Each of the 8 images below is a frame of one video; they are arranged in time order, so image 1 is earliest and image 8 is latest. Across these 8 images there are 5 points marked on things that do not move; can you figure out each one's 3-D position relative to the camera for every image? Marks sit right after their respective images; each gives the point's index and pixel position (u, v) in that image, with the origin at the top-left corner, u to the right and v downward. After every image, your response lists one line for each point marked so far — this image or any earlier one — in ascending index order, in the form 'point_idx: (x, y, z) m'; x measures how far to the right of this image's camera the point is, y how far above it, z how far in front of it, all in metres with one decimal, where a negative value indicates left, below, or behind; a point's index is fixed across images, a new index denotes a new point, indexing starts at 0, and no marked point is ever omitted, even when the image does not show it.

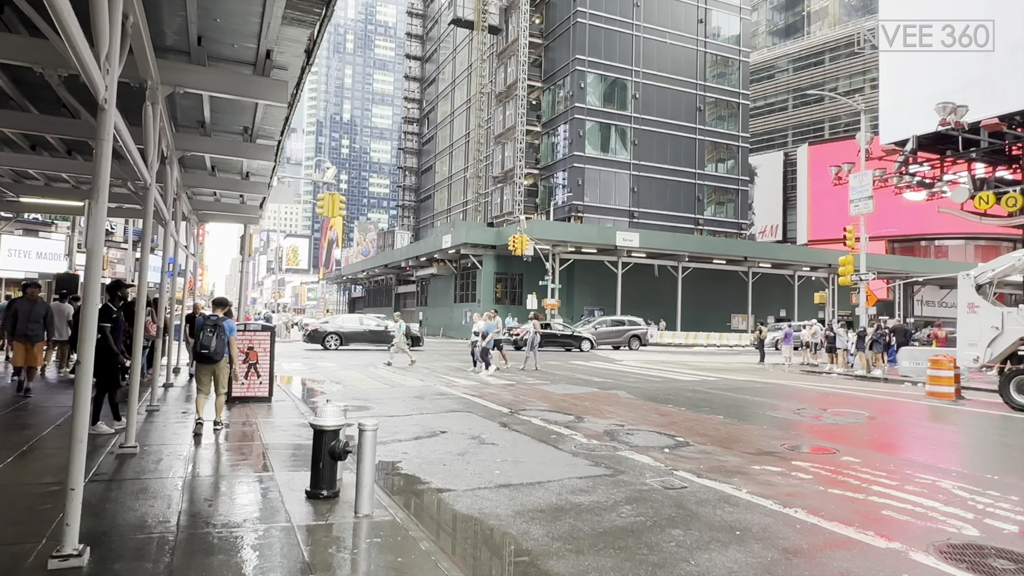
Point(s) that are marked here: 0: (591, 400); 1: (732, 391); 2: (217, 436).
0: (+1.7, -2.5, +14.3) m
1: (+6.3, -3.0, +18.4) m
2: (-4.2, -2.1, +9.1) m
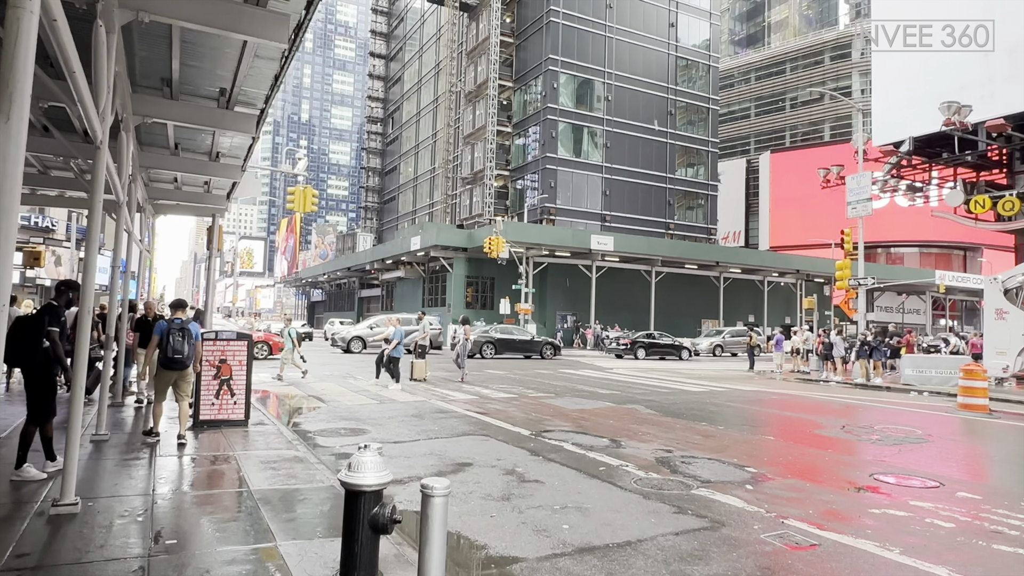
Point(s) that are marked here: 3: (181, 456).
0: (+2.0, -2.5, +12.6) m
1: (+6.2, -3.1, +17.0) m
2: (-3.6, -2.1, +7.1) m
3: (-4.0, -2.1, +7.8) m
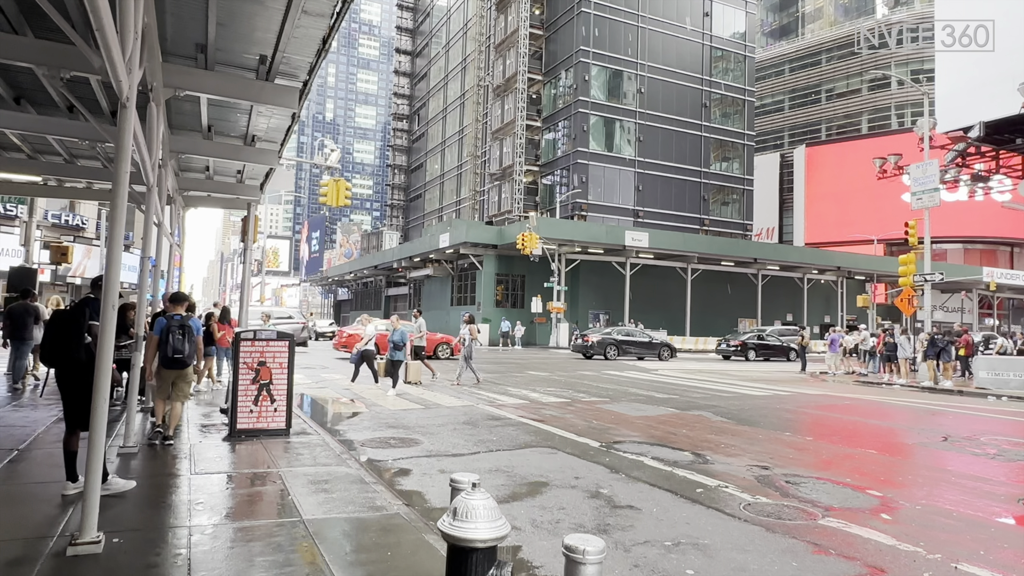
0: (+3.1, -2.4, +11.4) m
1: (+7.5, -3.0, +15.6) m
2: (-2.7, -2.0, +6.1) m
3: (-3.1, -2.0, +6.8) m
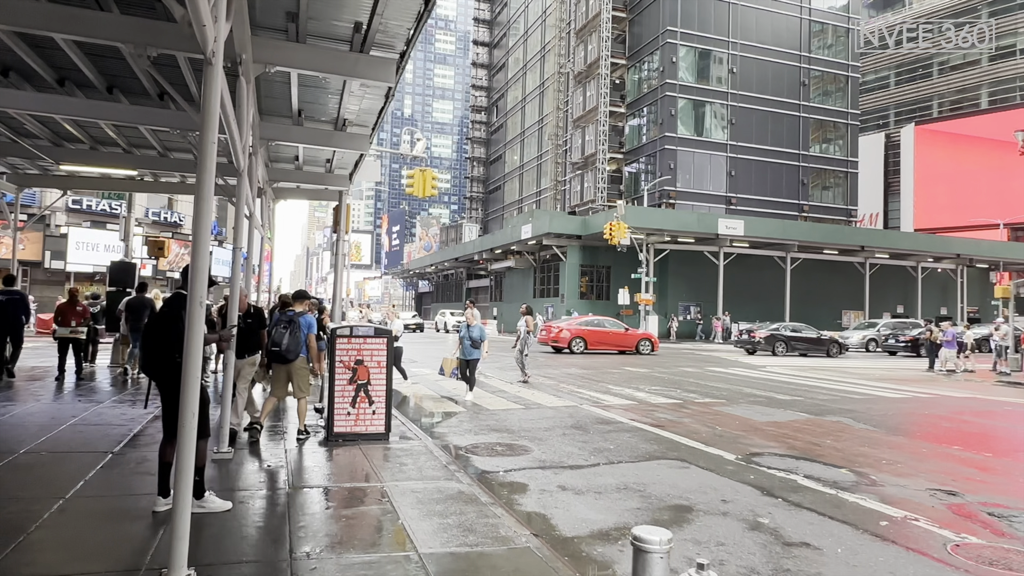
0: (+4.8, -2.3, +9.9) m
1: (+9.7, -2.7, +13.6) m
2: (-1.5, -1.9, +5.3) m
3: (-1.8, -1.9, +6.1) m
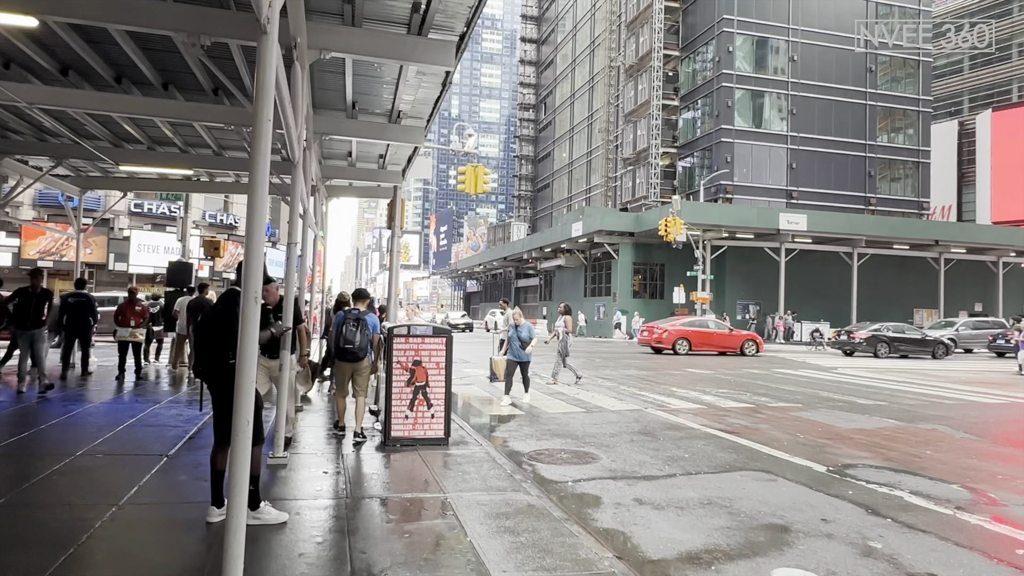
0: (+5.8, -2.2, +9.0) m
1: (+10.9, -2.6, +12.3) m
2: (-0.9, -1.9, +4.9) m
3: (-1.2, -1.9, +5.7) m
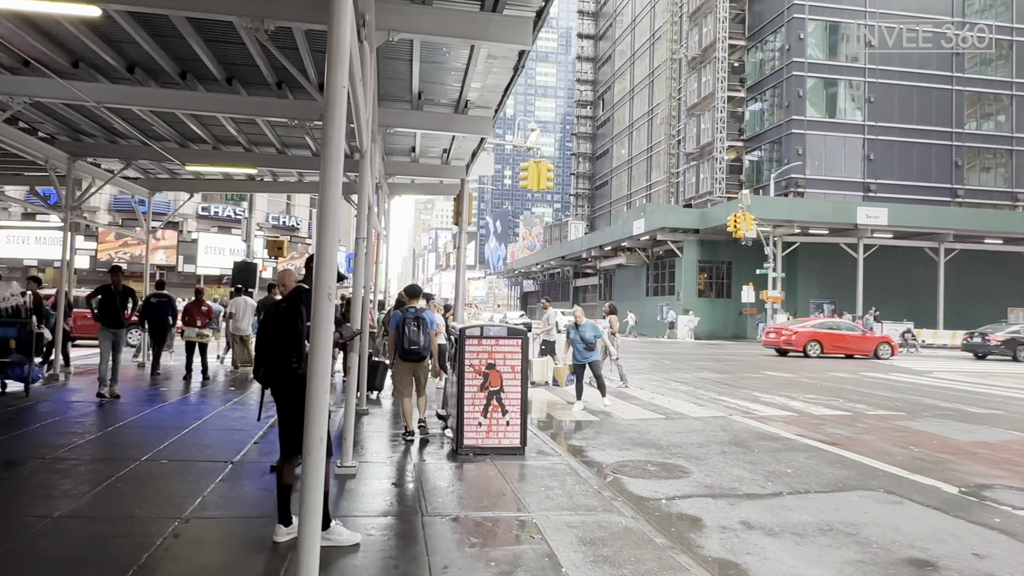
0: (+6.8, -2.1, +7.9) m
1: (+12.2, -2.5, +10.7) m
2: (-0.3, -1.8, +4.3) m
3: (-0.4, -1.8, +5.2) m
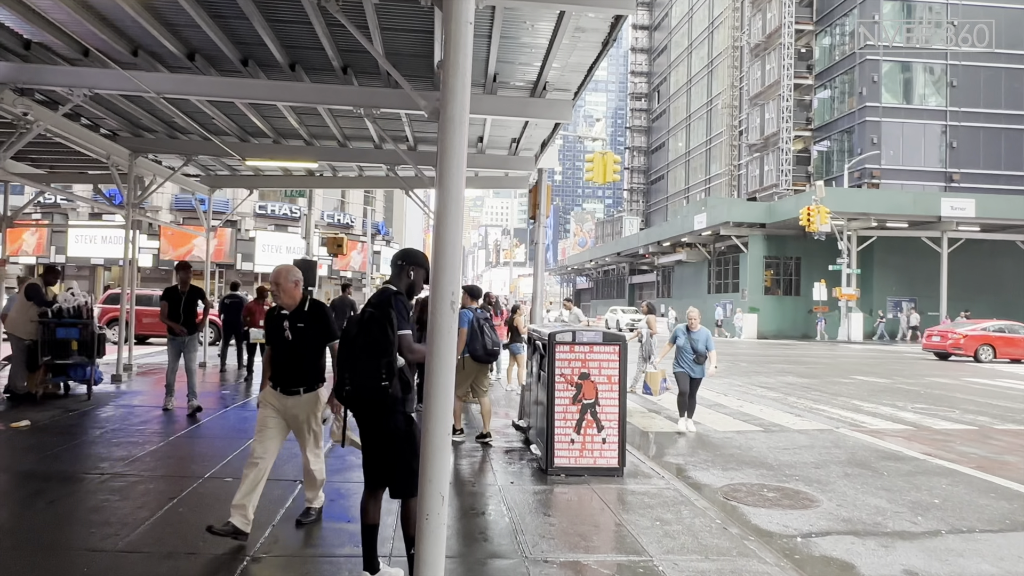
0: (+7.7, -2.1, +6.5) m
1: (+13.3, -2.5, +8.9) m
2: (+0.5, -1.8, +3.5) m
3: (+0.4, -1.8, +4.4) m
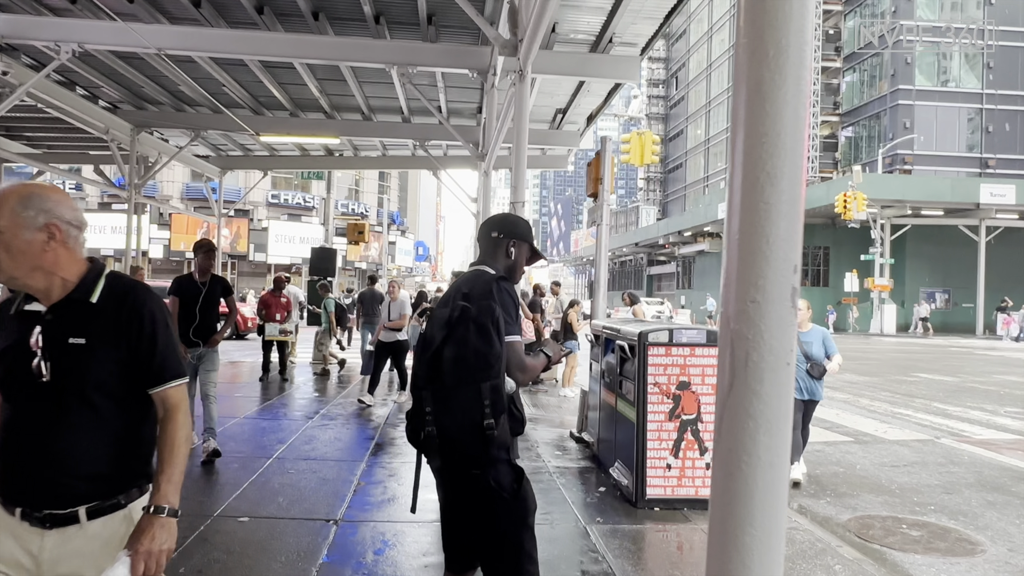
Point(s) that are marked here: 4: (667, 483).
0: (+8.4, -2.0, +5.2) m
1: (+14.0, -2.4, +7.5) m
2: (+1.1, -1.8, +2.3) m
3: (+1.0, -1.8, +3.1) m
4: (+1.2, -1.5, +5.1) m
